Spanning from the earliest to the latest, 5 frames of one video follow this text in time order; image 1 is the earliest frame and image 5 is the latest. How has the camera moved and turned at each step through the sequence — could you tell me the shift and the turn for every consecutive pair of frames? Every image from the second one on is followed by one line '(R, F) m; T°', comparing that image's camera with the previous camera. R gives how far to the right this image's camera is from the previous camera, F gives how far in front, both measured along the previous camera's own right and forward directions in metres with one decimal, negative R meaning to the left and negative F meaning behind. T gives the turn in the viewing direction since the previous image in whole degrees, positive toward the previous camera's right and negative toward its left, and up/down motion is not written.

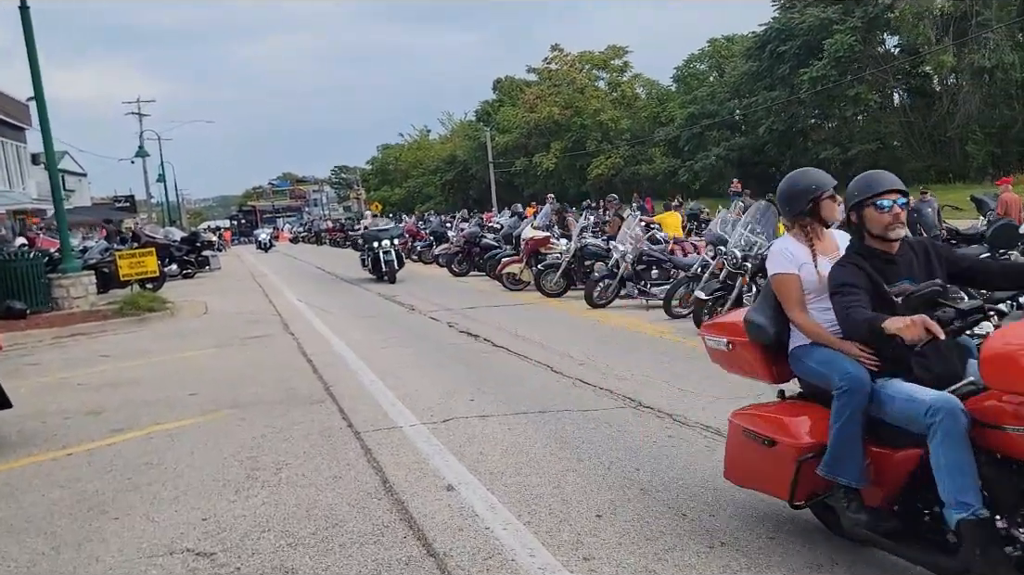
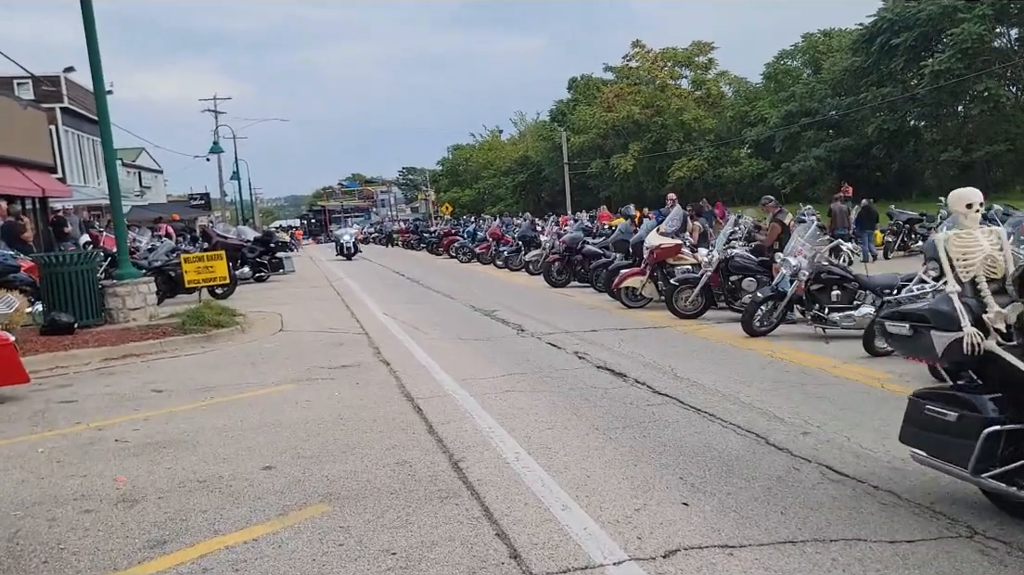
(-1.1, +2.5) m; -4°
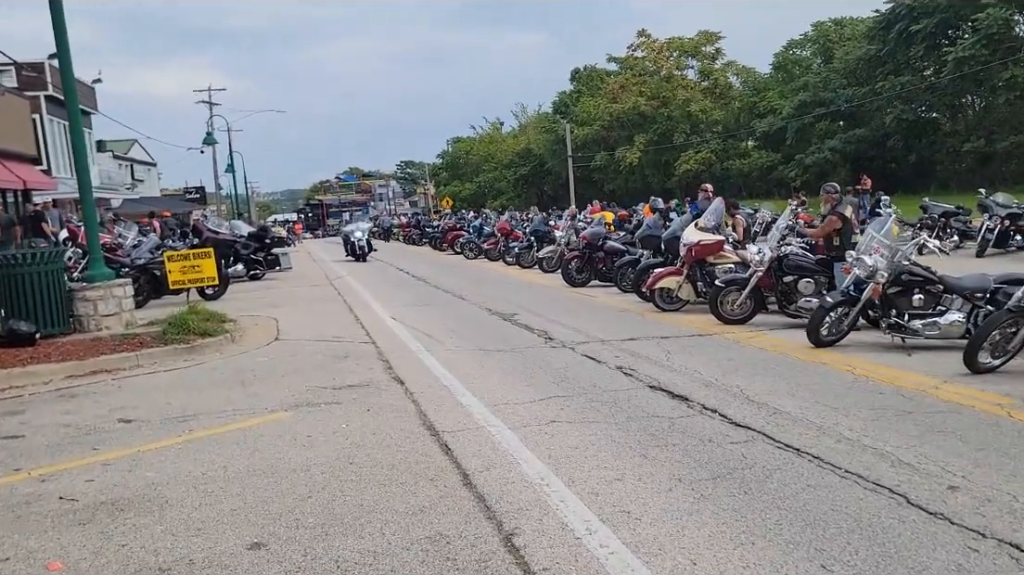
(-0.4, +1.4) m; 0°
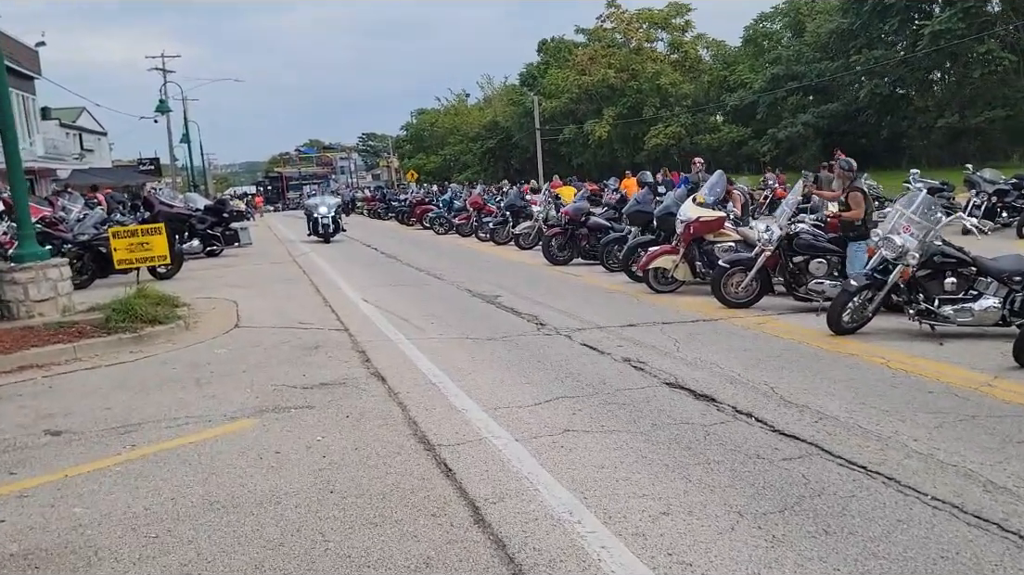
(-0.3, +1.0) m; +3°
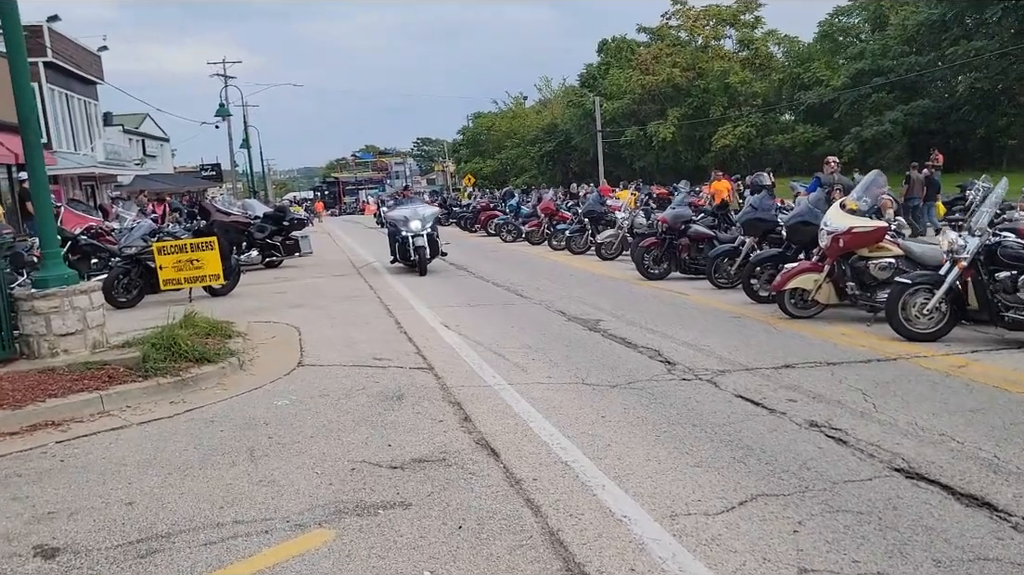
(-0.7, +1.9) m; -4°
